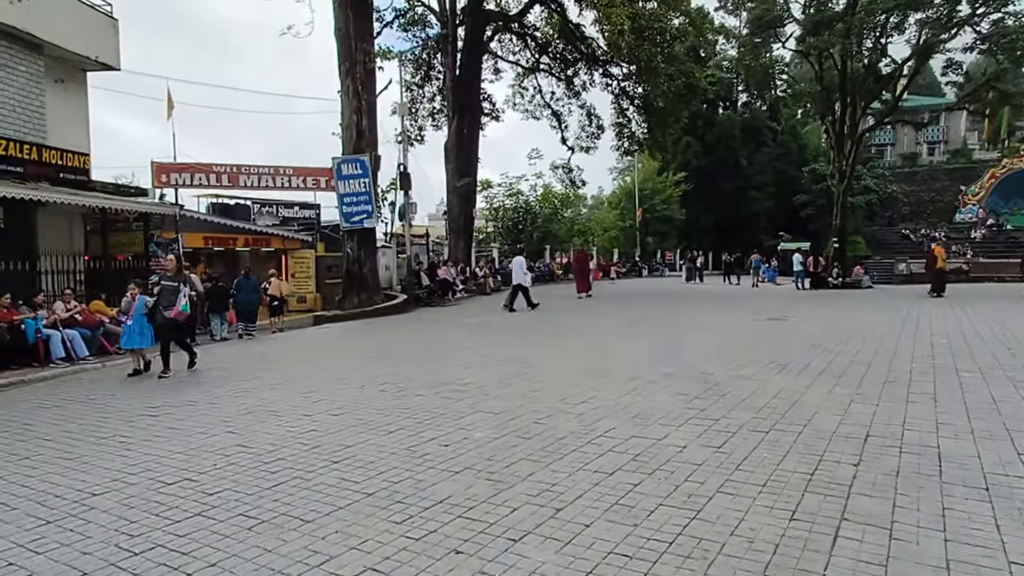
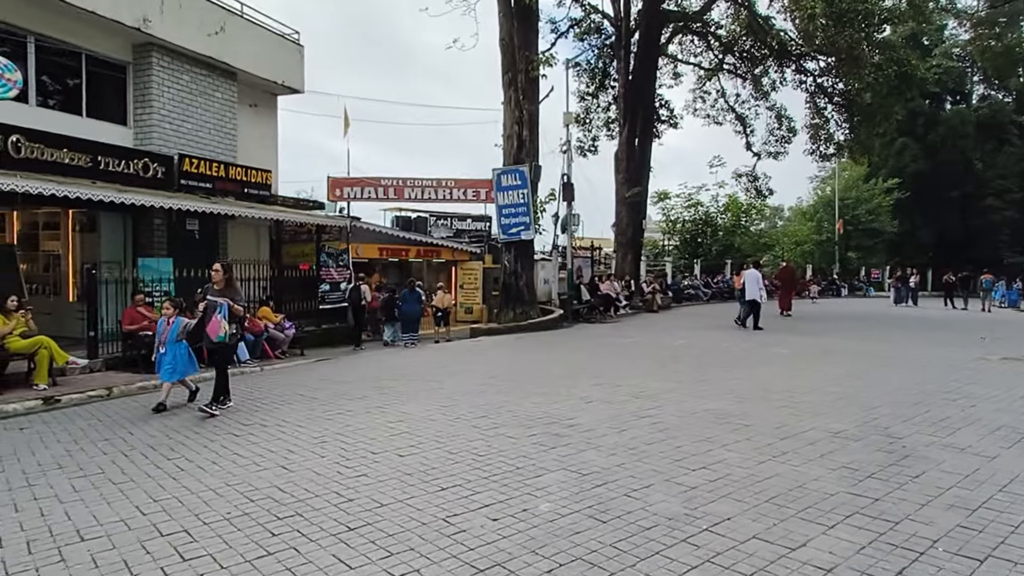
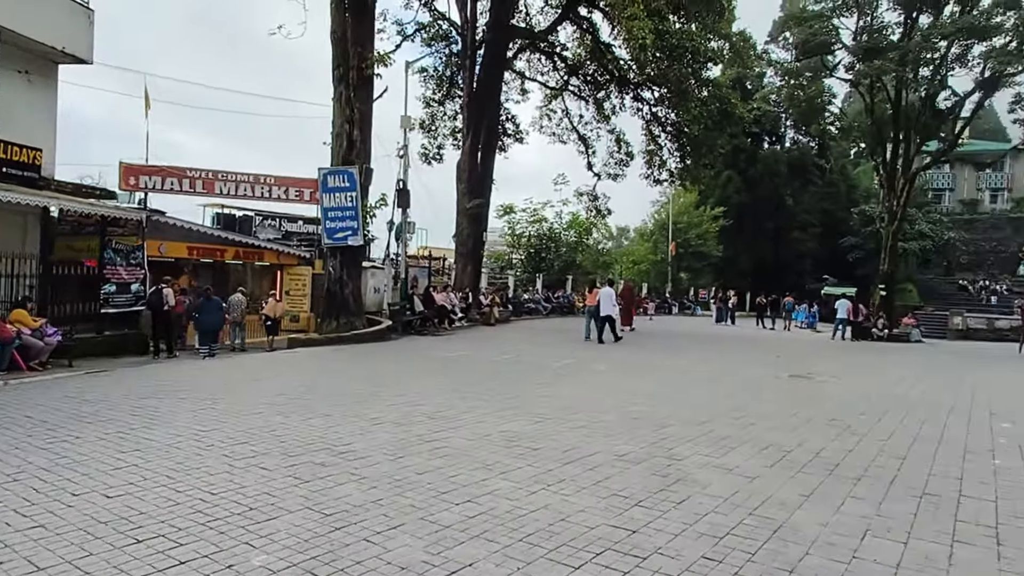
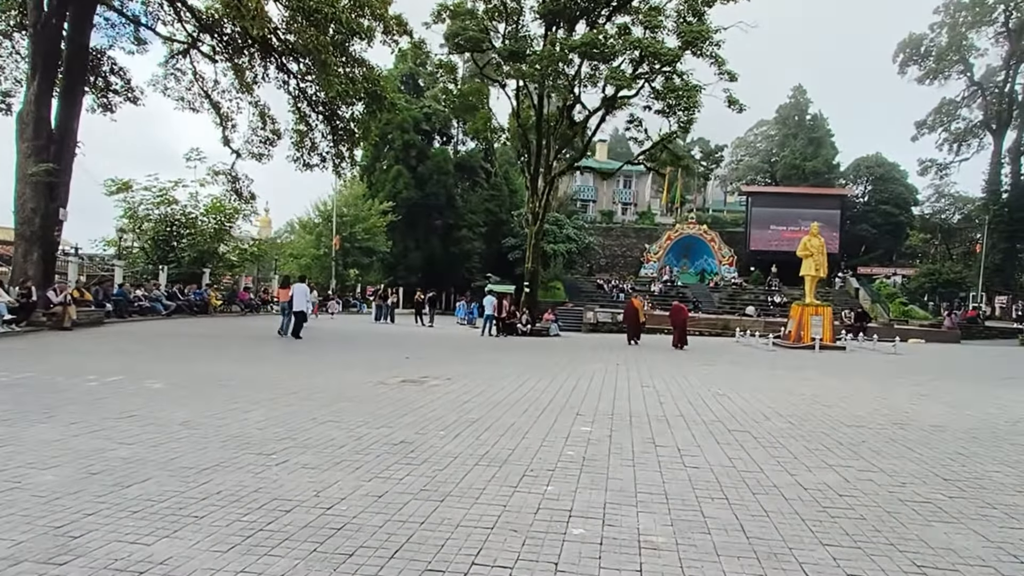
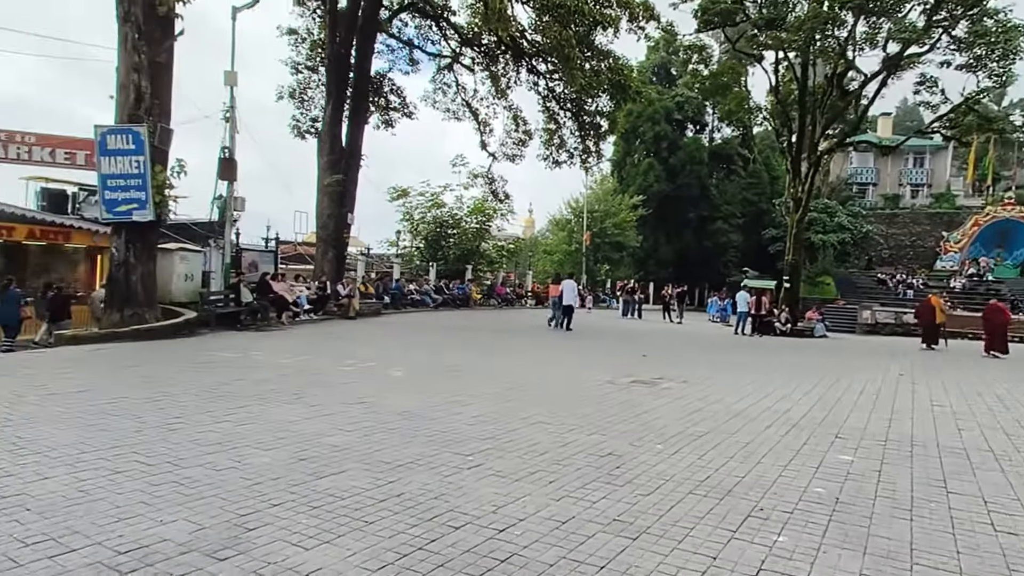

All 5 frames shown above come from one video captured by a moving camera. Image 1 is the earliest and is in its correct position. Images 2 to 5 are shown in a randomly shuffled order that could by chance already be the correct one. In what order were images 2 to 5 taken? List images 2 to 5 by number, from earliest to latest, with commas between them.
2, 3, 4, 5
